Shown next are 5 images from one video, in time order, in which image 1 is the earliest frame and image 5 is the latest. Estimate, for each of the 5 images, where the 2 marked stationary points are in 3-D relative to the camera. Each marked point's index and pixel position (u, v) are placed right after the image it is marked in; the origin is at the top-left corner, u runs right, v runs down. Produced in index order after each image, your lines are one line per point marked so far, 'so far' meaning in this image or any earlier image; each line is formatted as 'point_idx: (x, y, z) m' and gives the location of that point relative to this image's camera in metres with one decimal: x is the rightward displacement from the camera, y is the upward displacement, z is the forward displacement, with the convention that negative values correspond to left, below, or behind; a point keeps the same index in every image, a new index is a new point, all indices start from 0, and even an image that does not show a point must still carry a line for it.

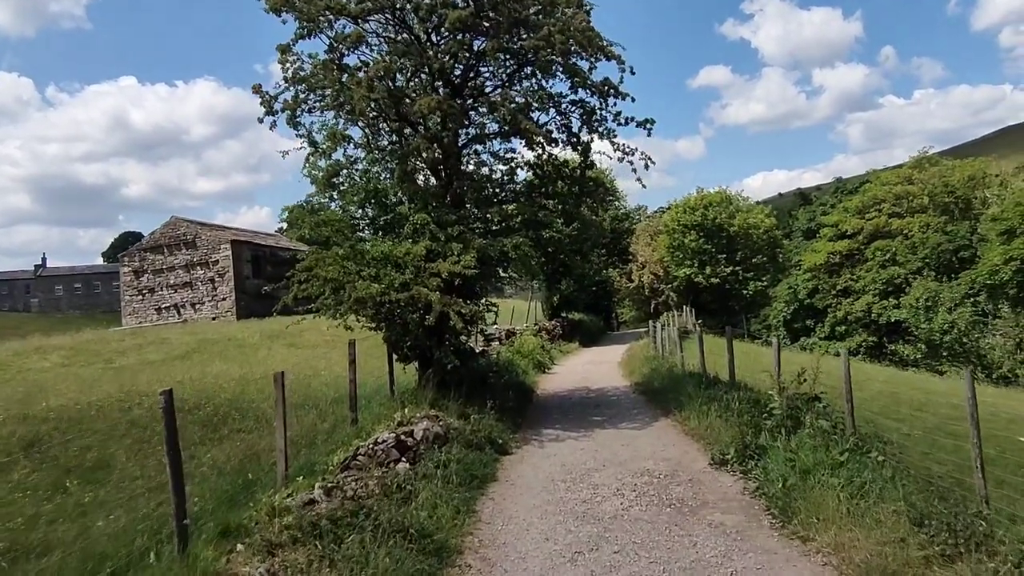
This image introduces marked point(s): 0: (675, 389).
0: (+2.9, -1.8, +15.3) m
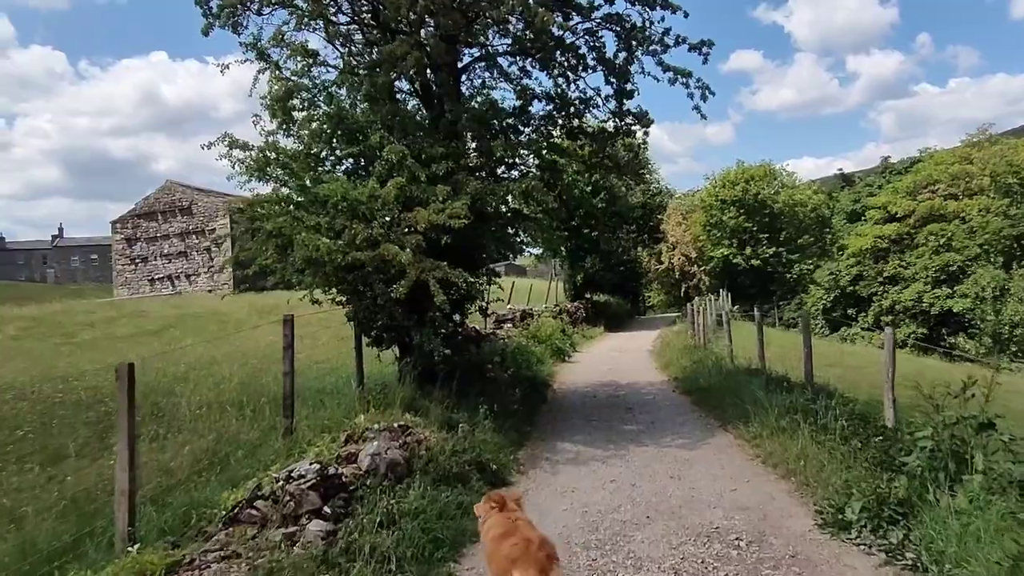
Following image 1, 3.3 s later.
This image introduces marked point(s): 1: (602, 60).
0: (+3.0, -1.4, +11.7) m
1: (+1.3, +3.2, +12.0) m
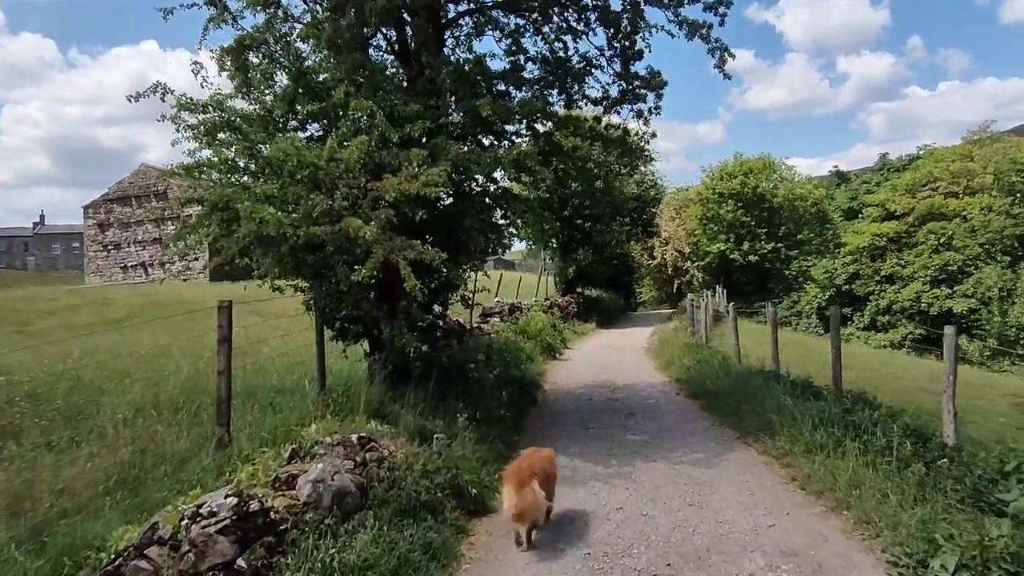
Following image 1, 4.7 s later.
0: (+2.9, -1.3, +10.3) m
1: (+1.2, +3.3, +10.5) m
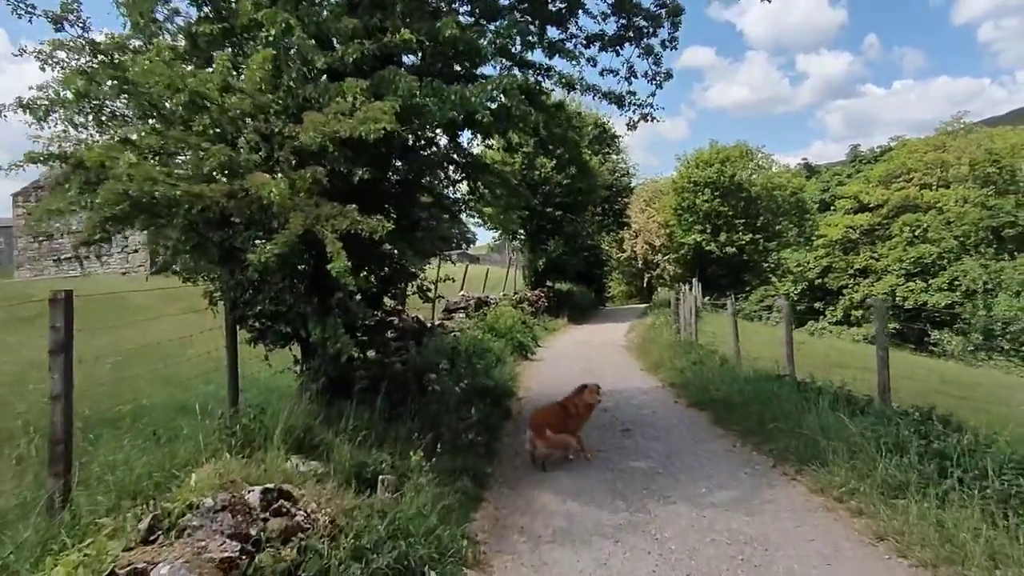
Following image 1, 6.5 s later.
0: (+2.6, -1.2, +8.3) m
1: (+0.9, +3.4, +8.4) m
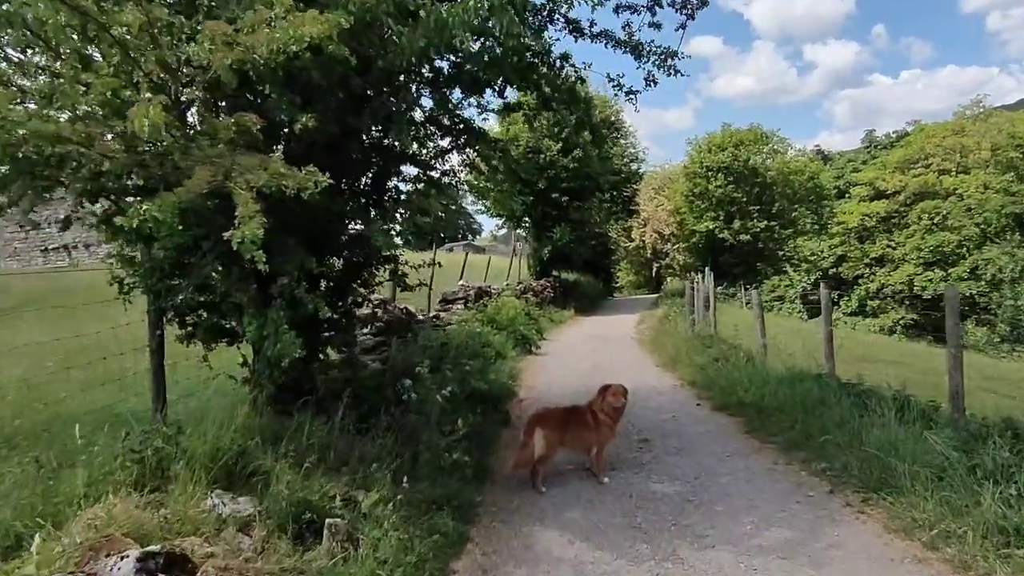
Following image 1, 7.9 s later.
0: (+2.5, -1.1, +6.9) m
1: (+0.8, +3.6, +7.0) m
